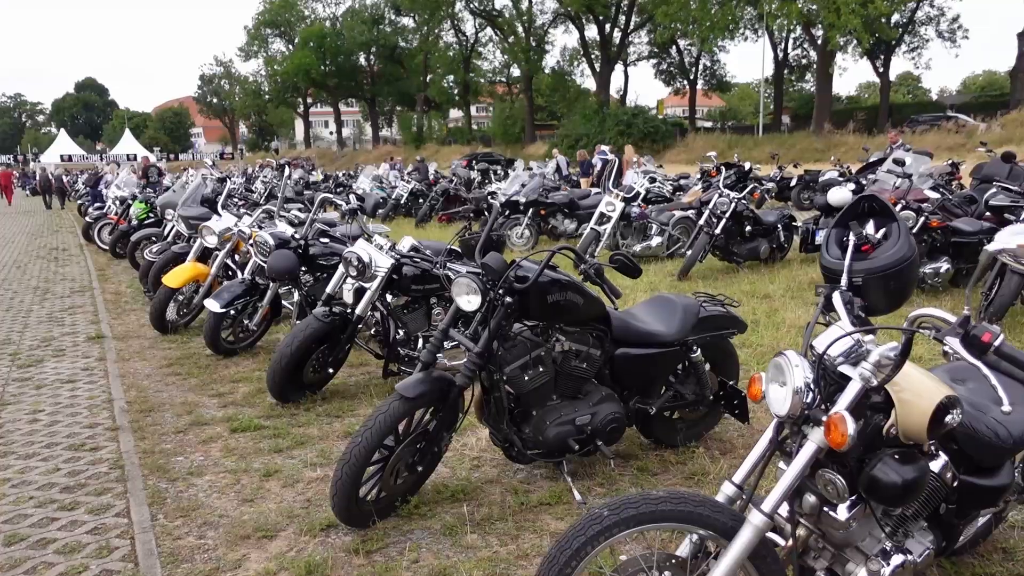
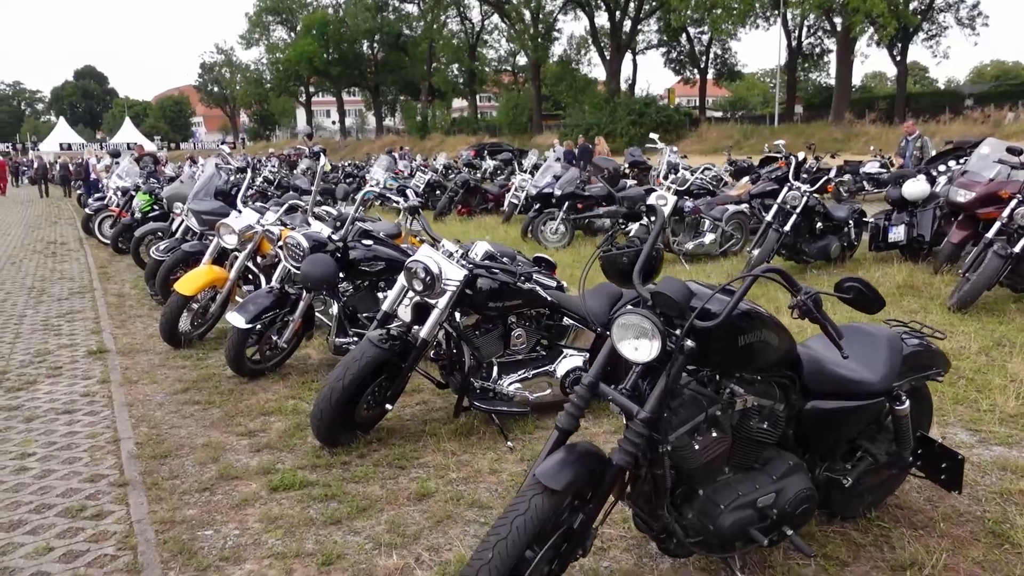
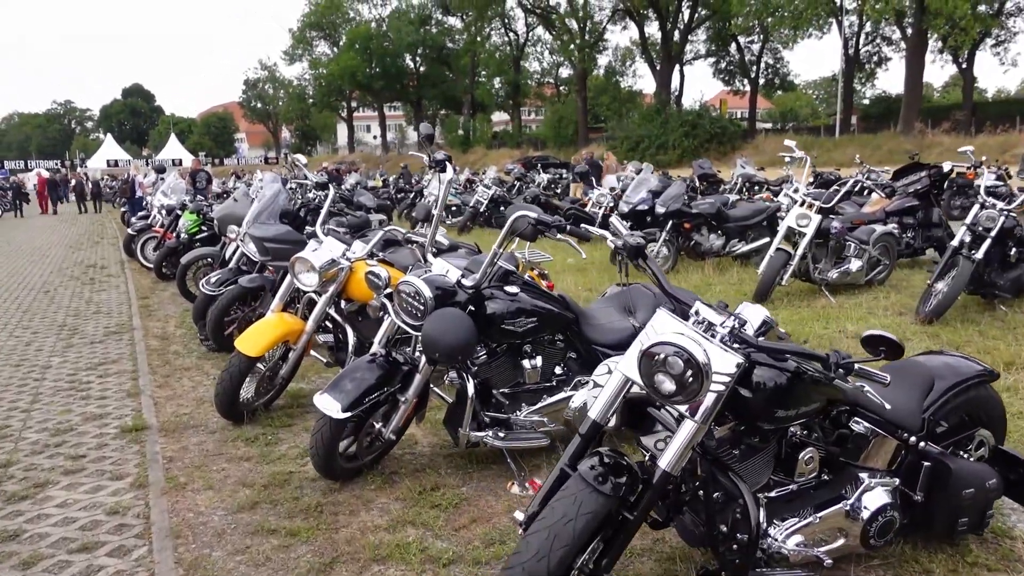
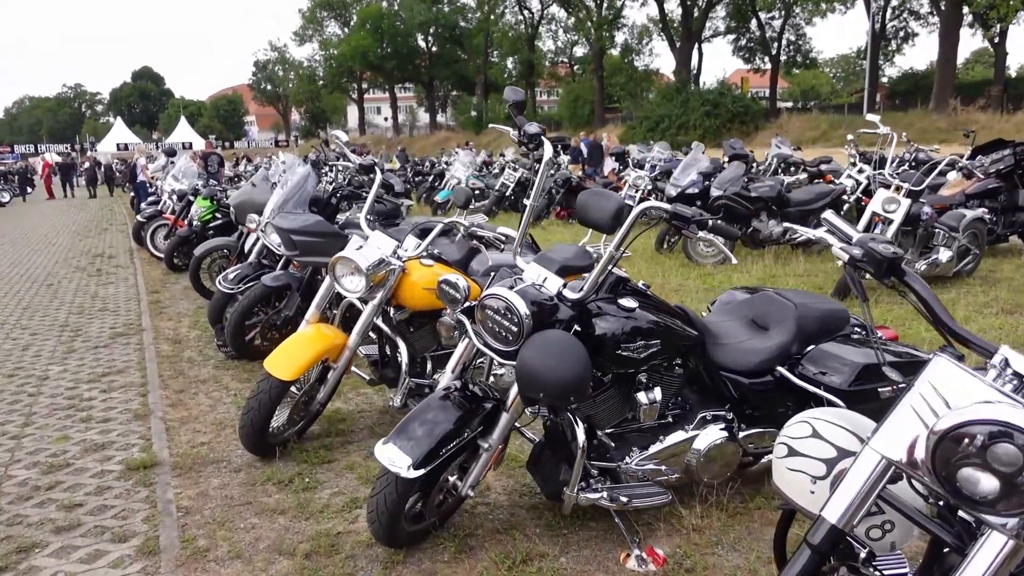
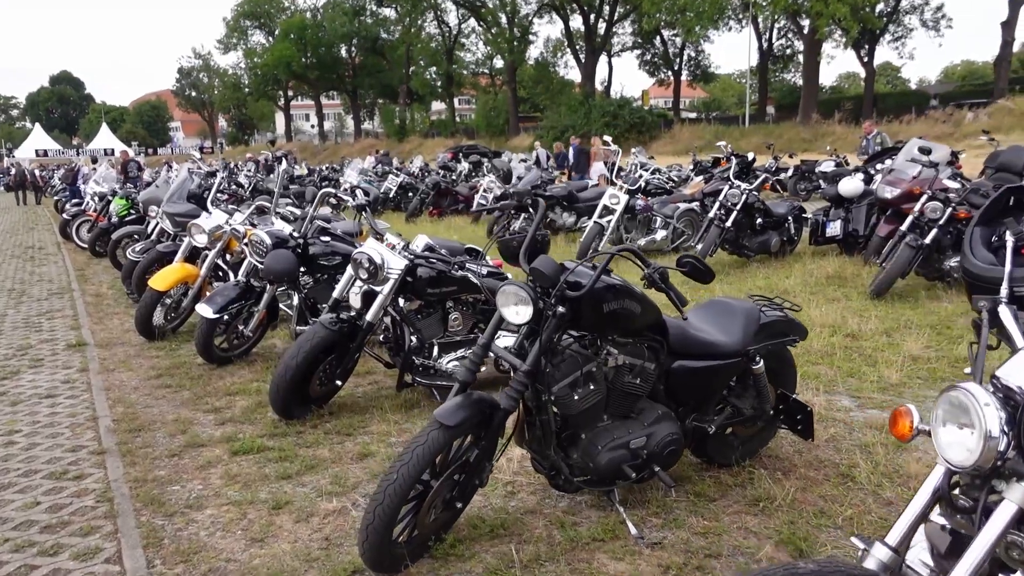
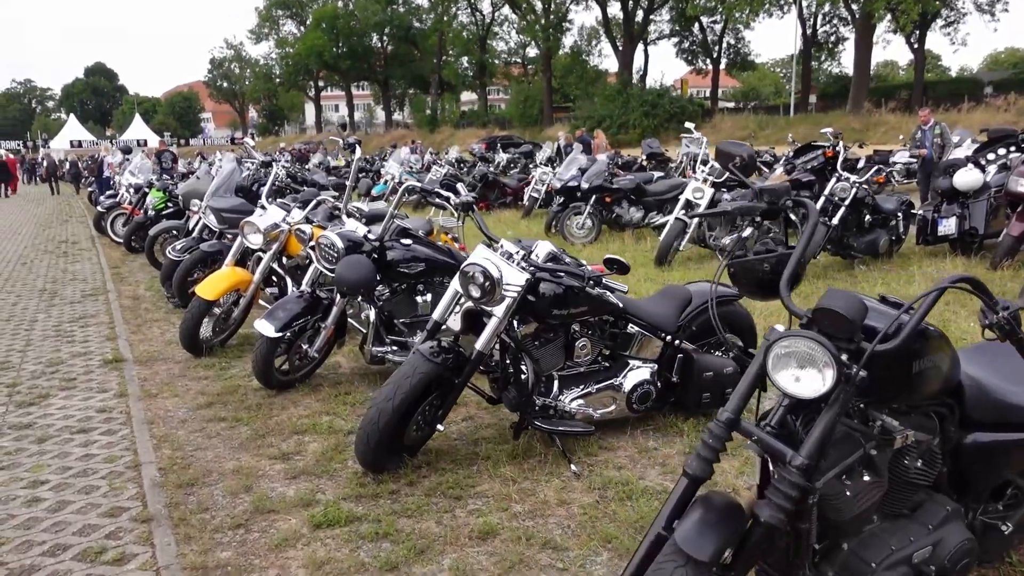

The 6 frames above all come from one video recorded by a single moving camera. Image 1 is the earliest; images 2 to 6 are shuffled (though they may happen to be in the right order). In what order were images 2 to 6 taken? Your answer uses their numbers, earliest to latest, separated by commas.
5, 2, 6, 3, 4
